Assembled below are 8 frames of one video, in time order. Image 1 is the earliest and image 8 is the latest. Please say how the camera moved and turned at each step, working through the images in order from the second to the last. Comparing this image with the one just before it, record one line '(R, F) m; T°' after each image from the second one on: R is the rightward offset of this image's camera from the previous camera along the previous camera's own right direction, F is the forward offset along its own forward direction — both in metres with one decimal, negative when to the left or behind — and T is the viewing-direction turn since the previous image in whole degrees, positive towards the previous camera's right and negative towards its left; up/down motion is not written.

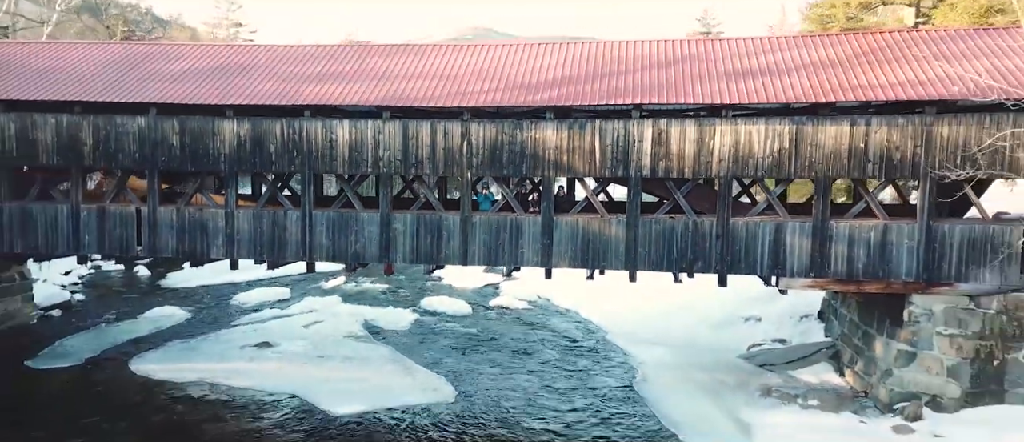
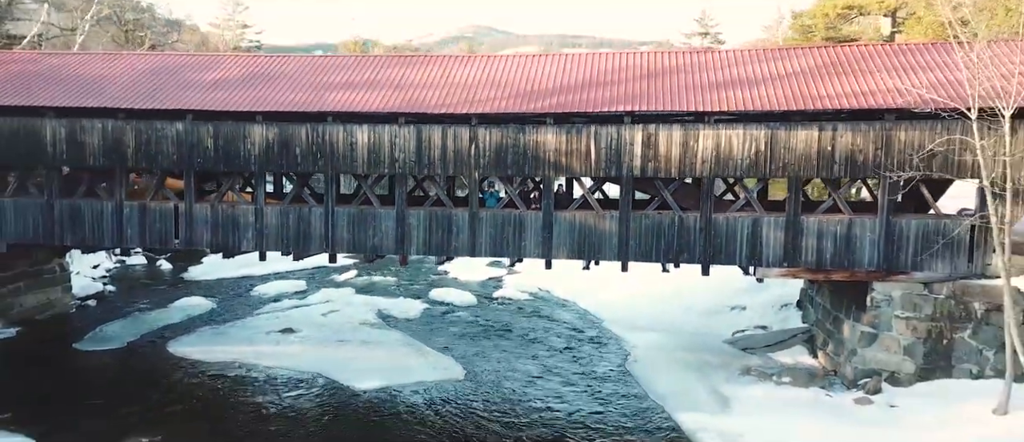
(-0.1, -1.3) m; 0°
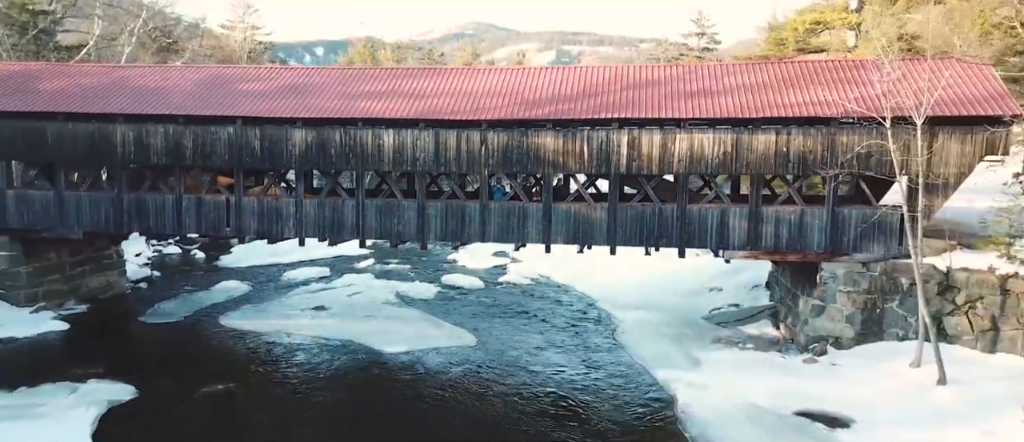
(-0.1, -2.3) m; 0°
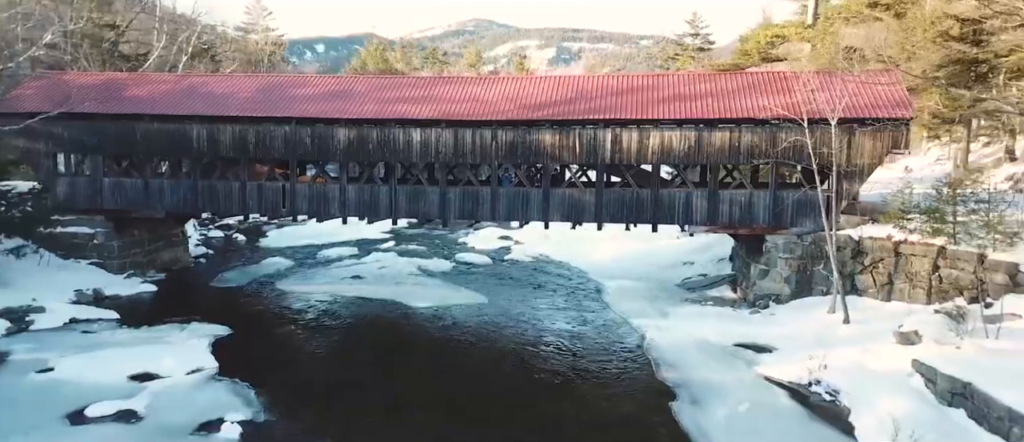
(-0.1, -3.6) m; 0°
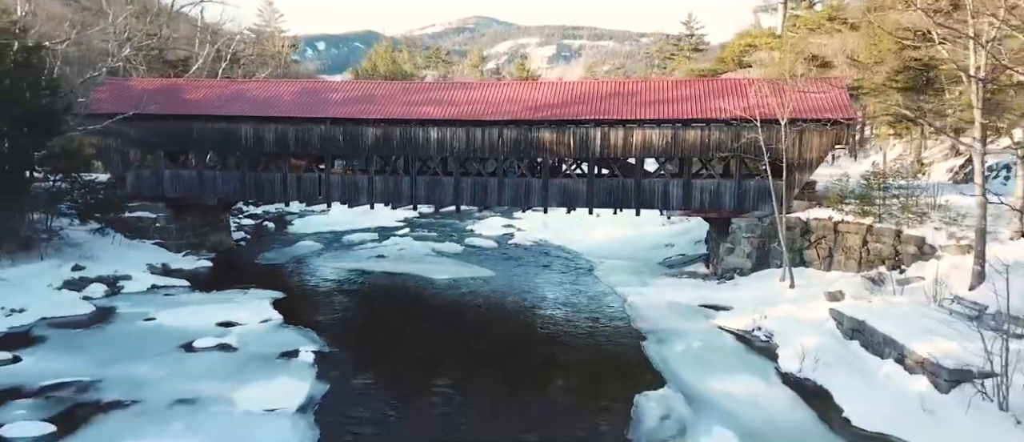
(-0.1, -3.2) m; 0°
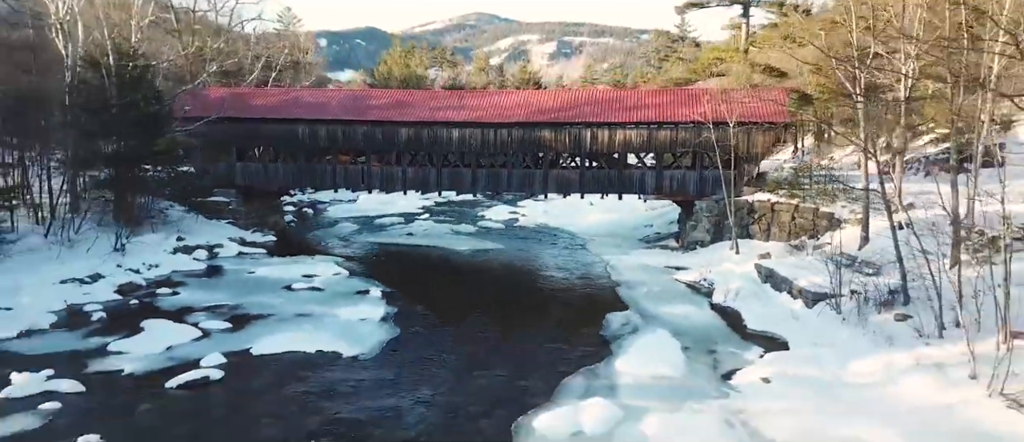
(-0.2, -5.2) m; 0°
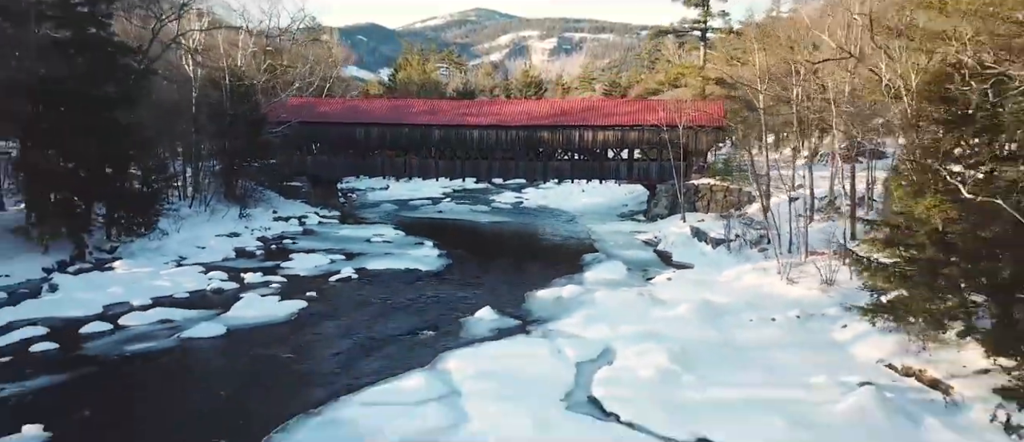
(-0.3, -8.6) m; 0°
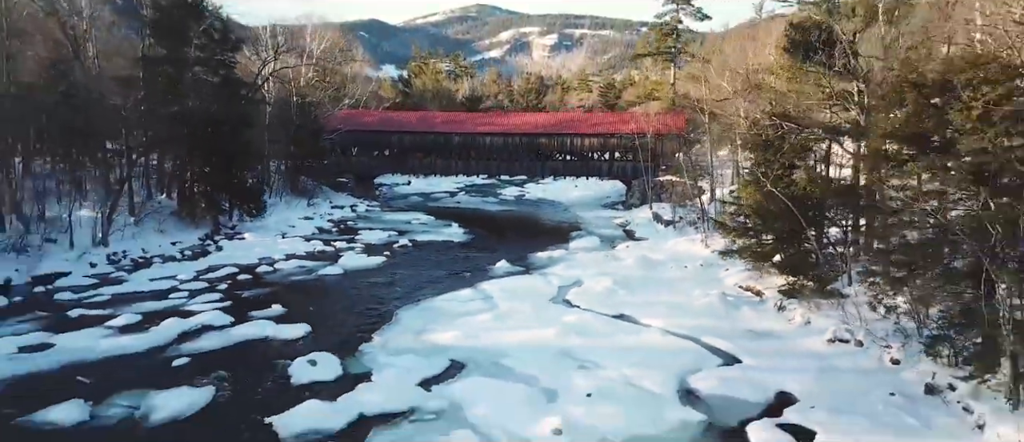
(-0.2, -8.7) m; 0°
